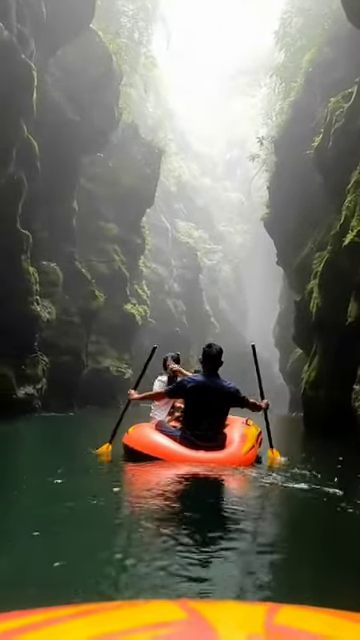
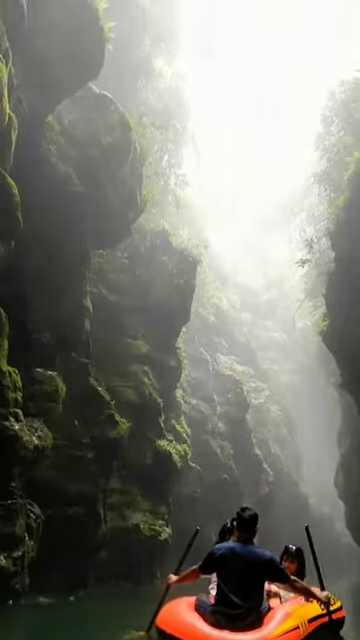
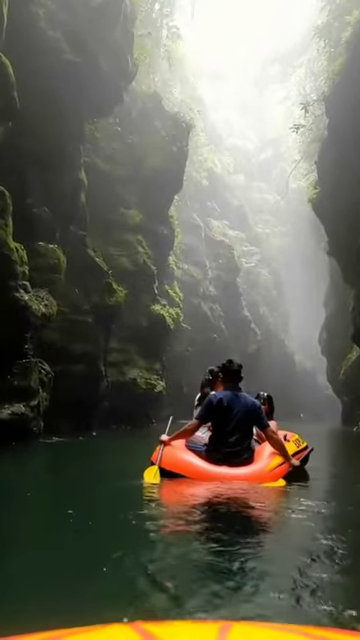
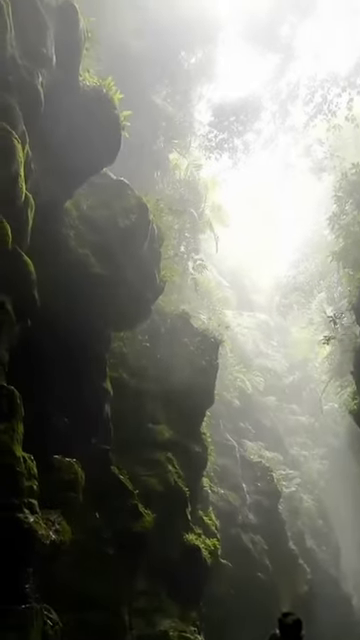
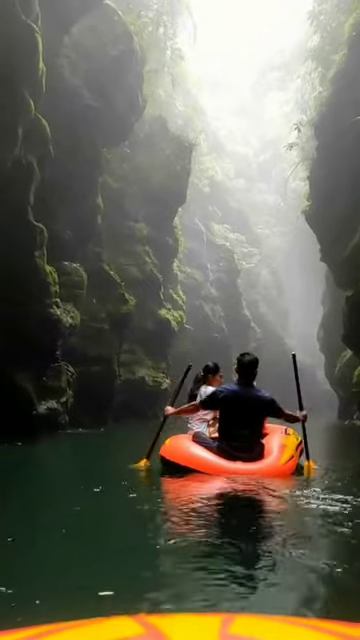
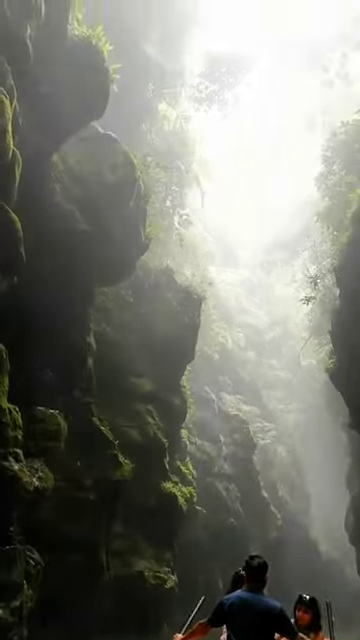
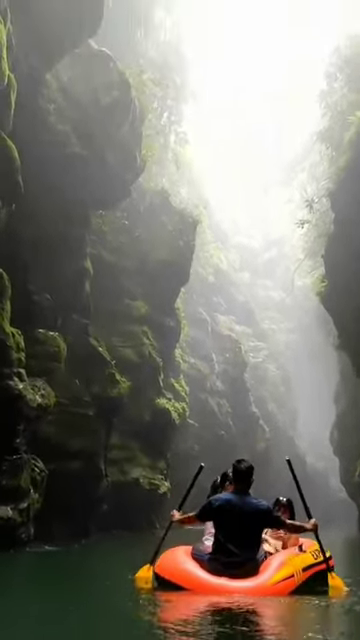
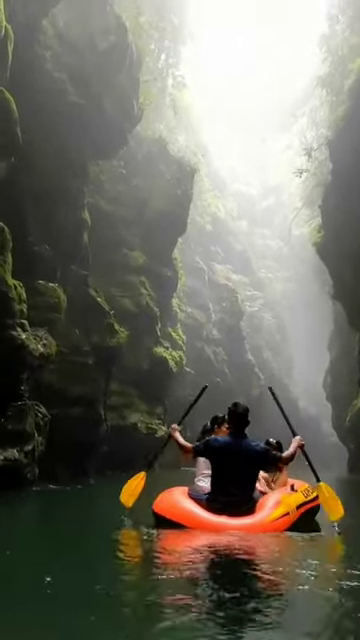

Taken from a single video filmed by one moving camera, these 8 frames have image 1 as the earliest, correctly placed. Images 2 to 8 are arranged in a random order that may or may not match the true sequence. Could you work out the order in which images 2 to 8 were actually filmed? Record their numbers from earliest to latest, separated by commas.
5, 3, 8, 7, 2, 6, 4
